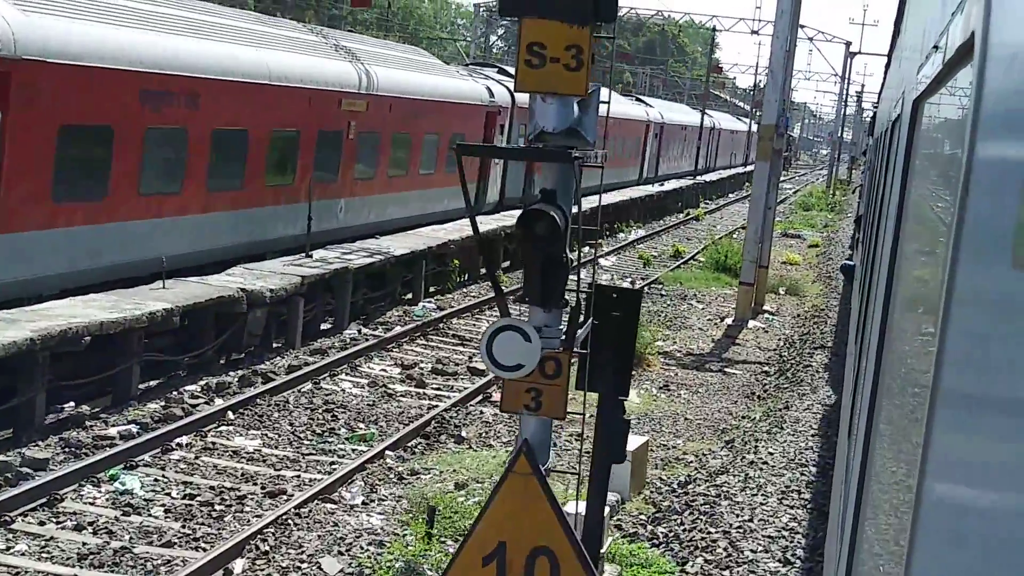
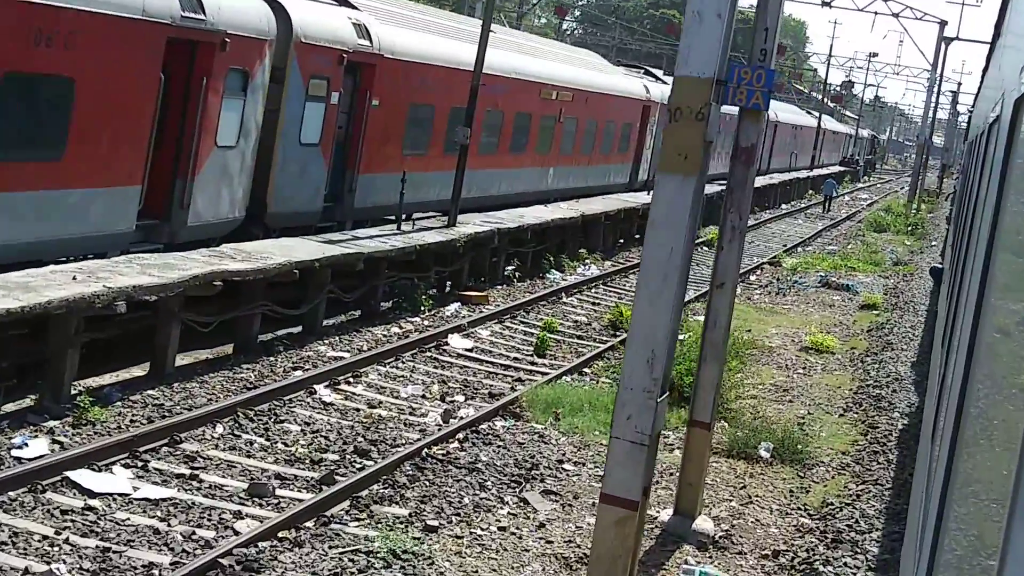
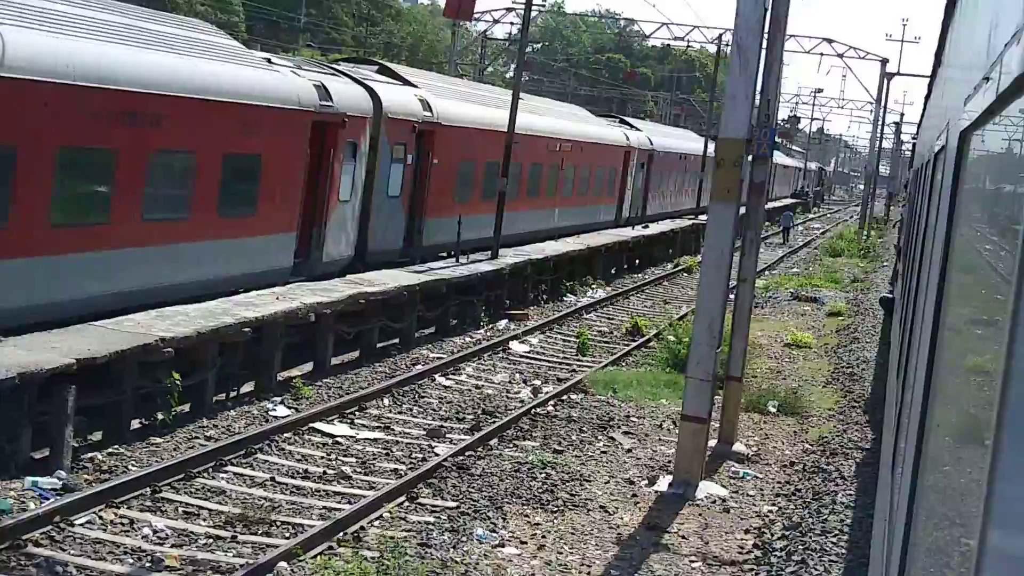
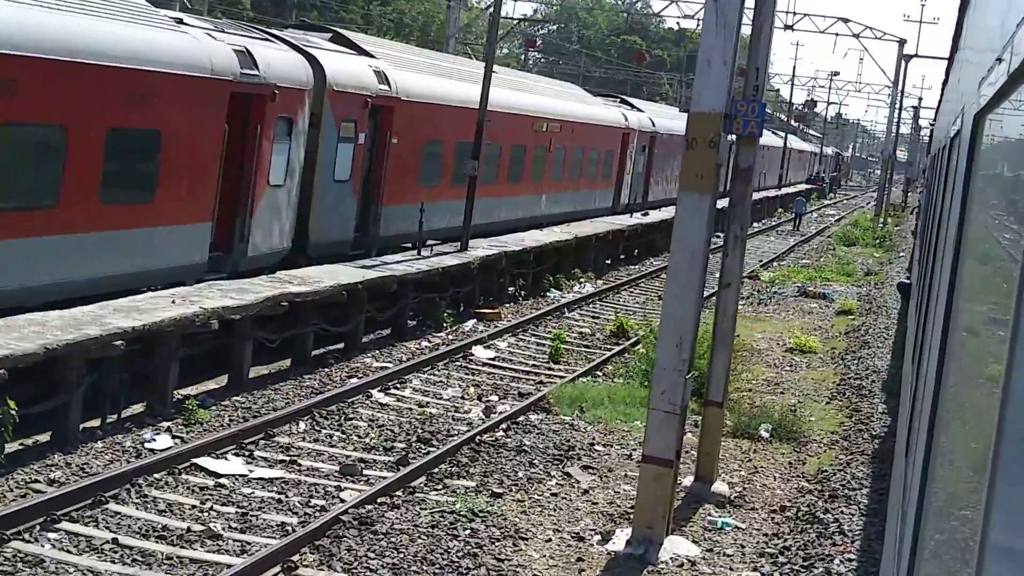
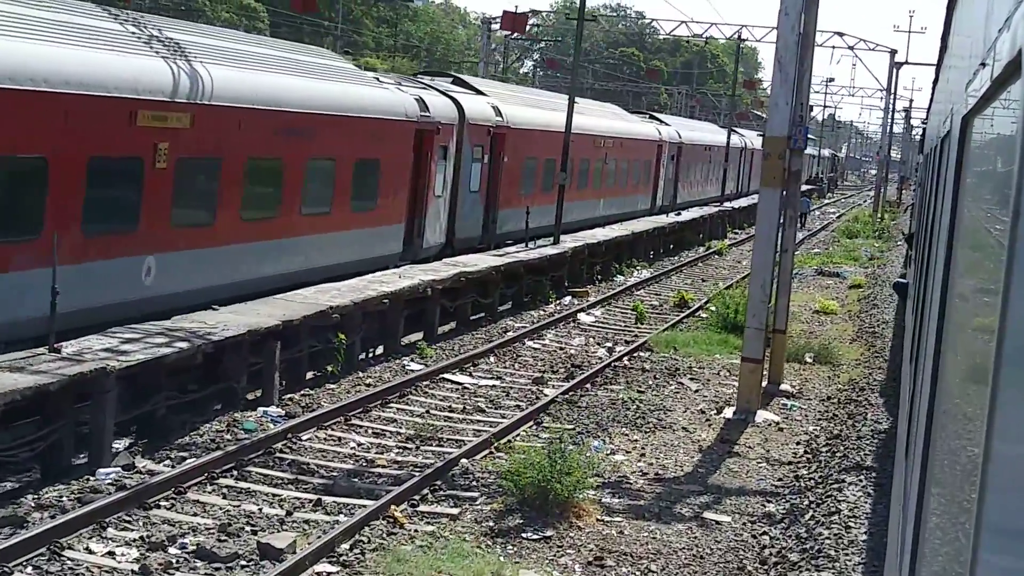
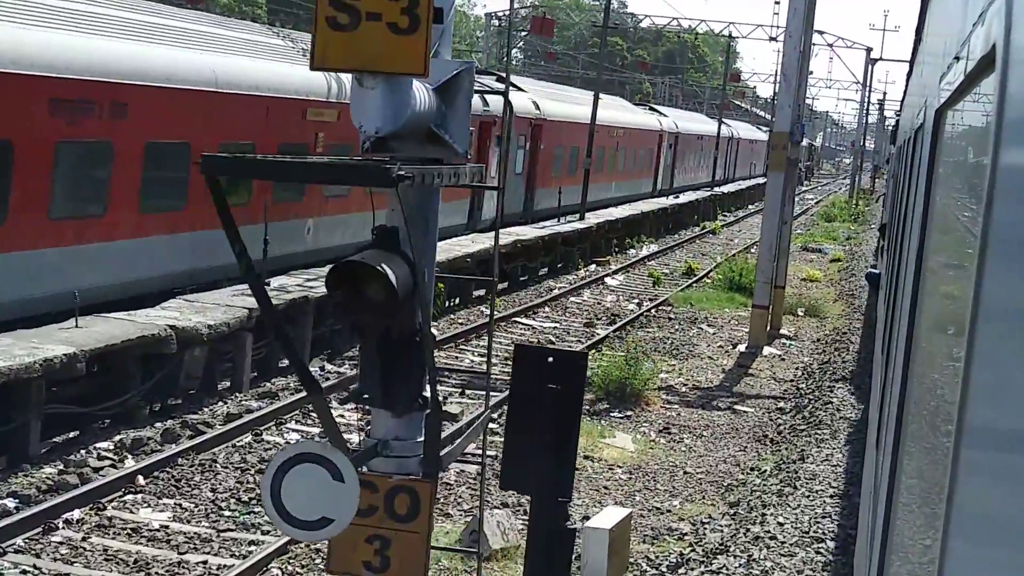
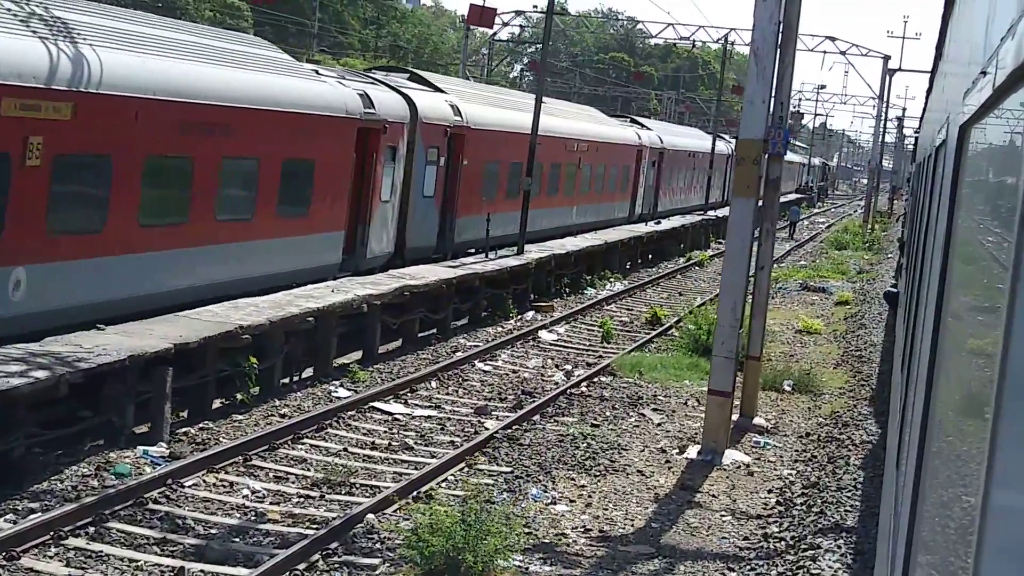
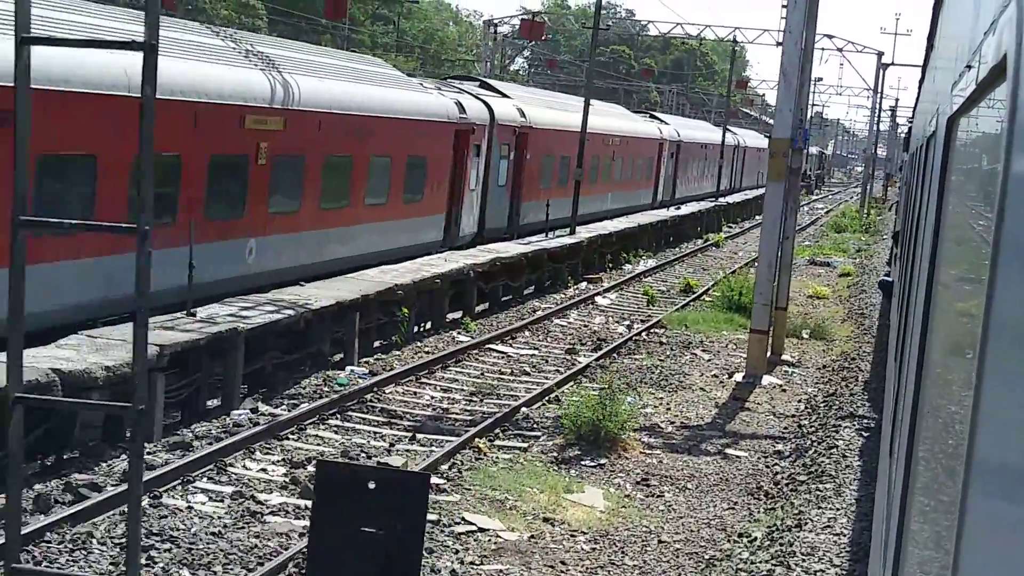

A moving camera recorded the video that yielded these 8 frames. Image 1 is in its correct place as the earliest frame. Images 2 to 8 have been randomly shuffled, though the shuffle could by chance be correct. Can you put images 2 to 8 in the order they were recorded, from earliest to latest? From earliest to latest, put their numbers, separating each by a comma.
6, 8, 5, 7, 3, 4, 2
